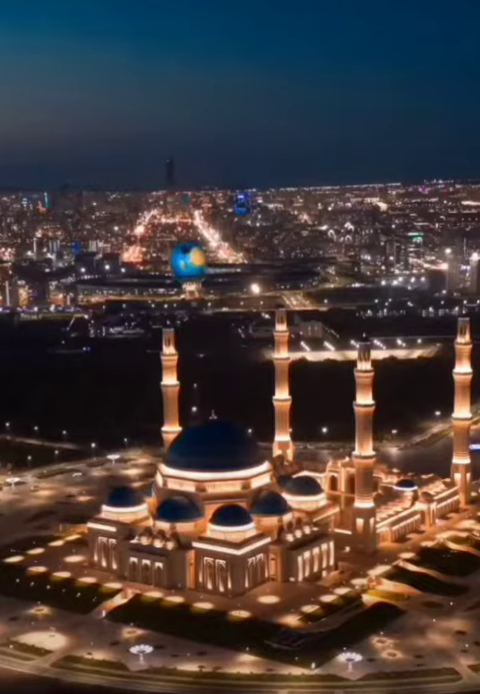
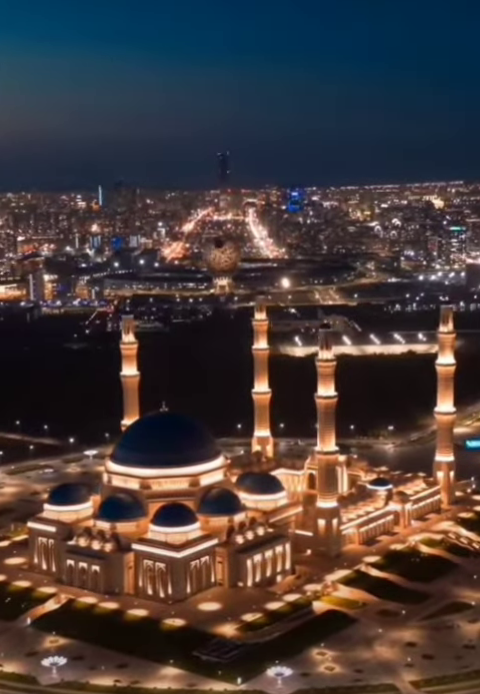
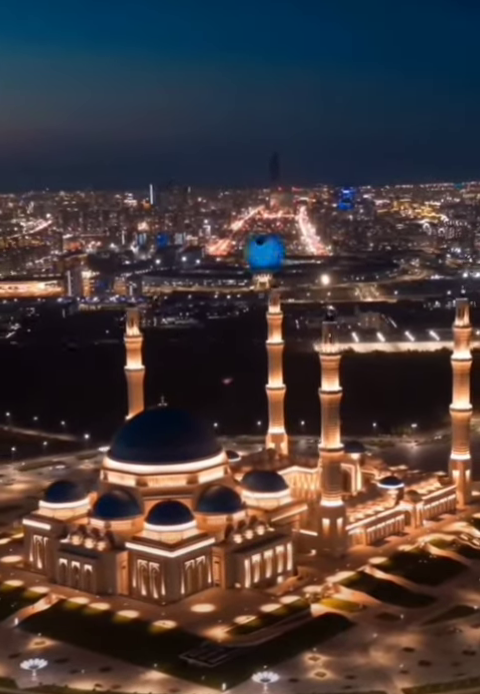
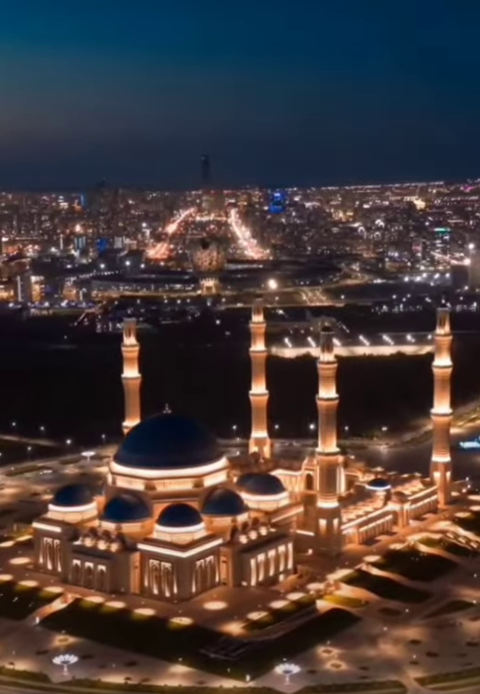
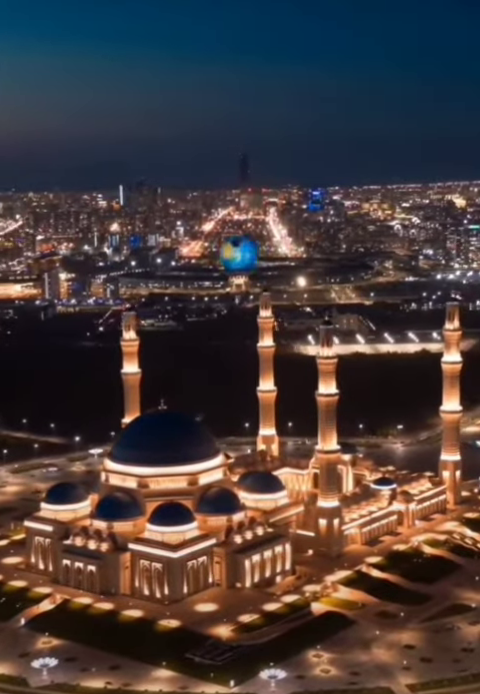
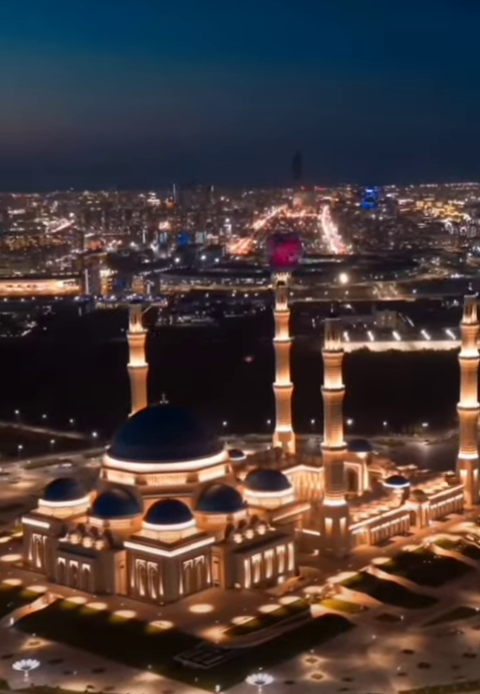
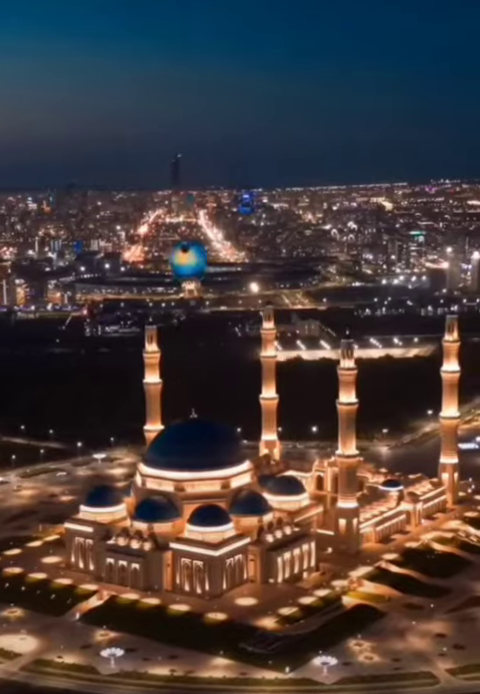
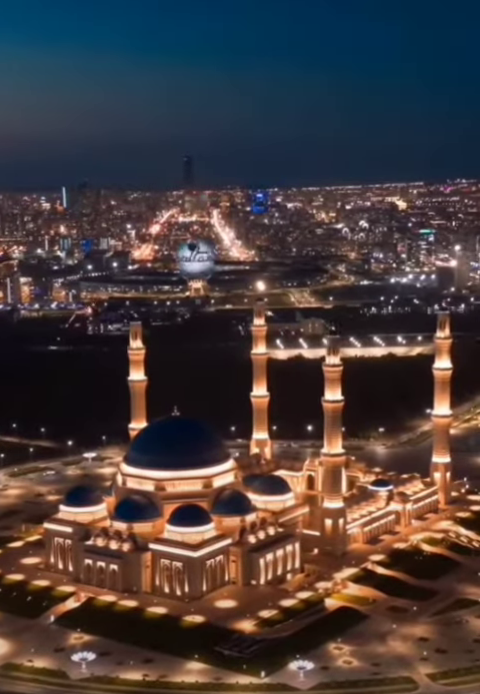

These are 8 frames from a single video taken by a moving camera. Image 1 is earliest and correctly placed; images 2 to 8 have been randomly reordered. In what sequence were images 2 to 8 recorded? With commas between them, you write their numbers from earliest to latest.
7, 8, 4, 2, 5, 3, 6
